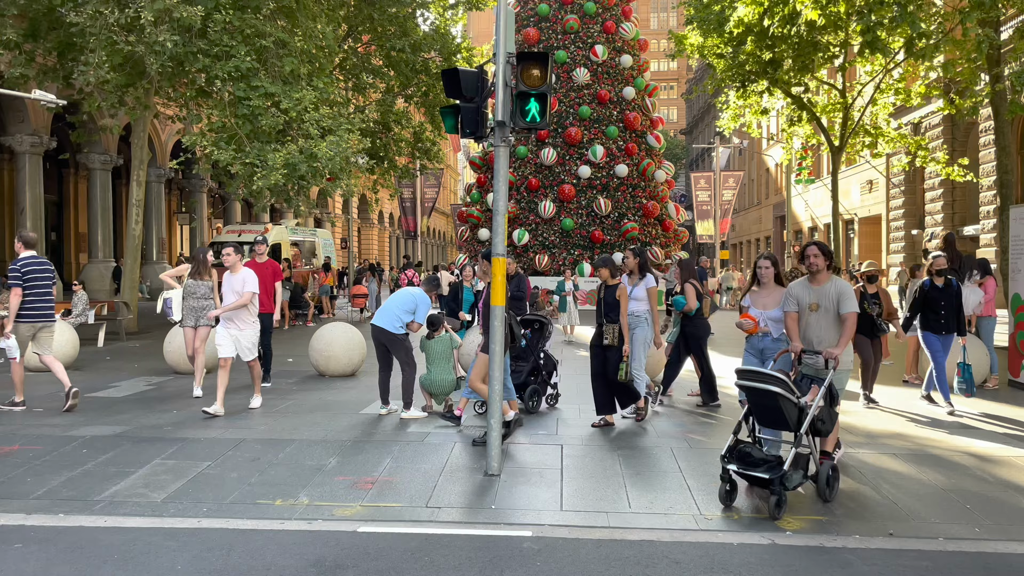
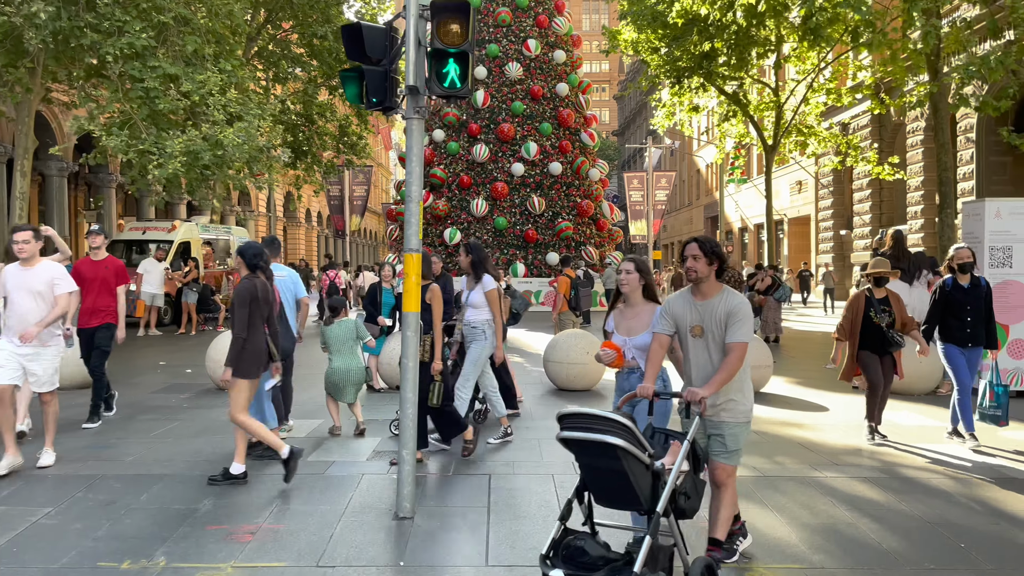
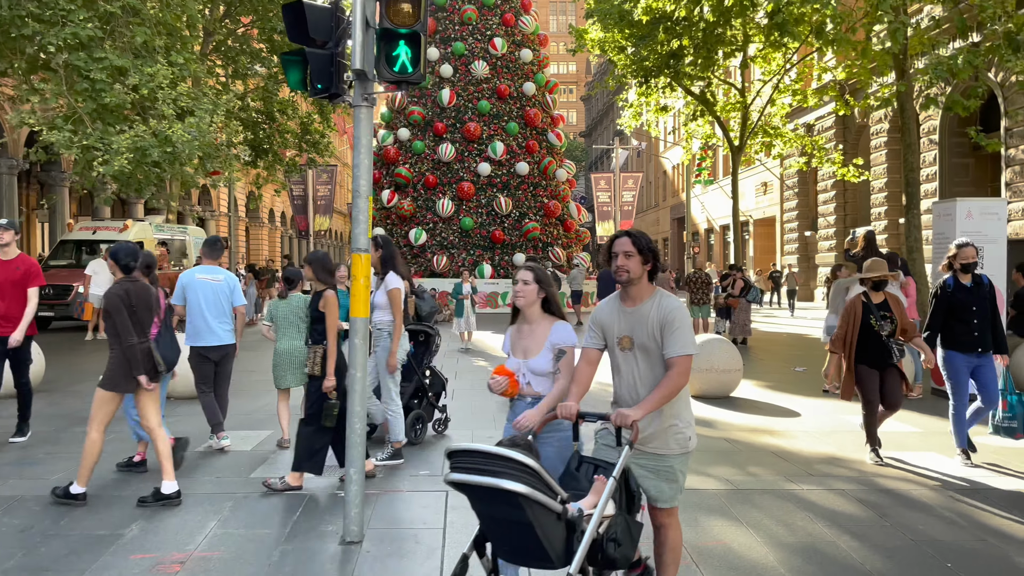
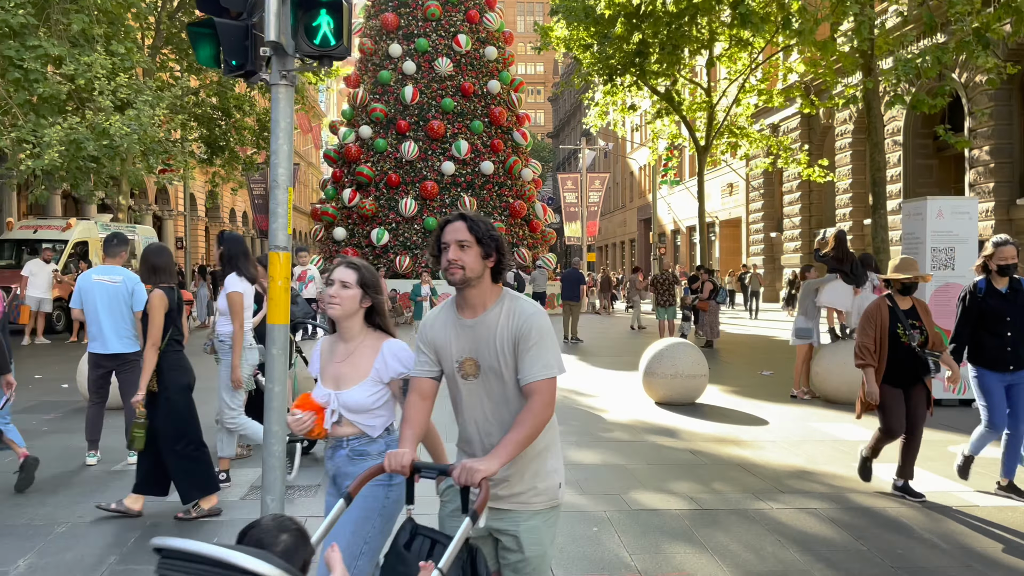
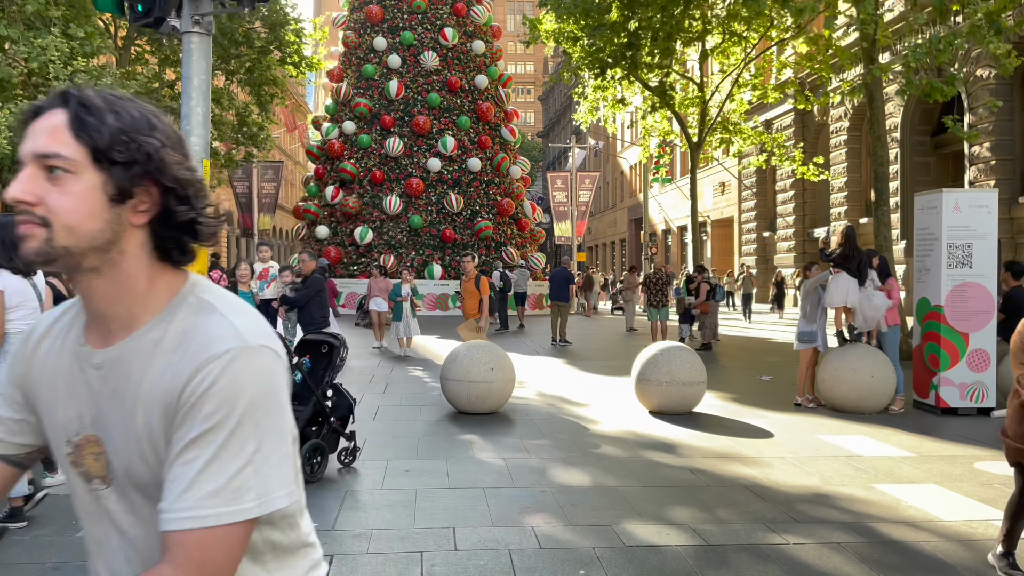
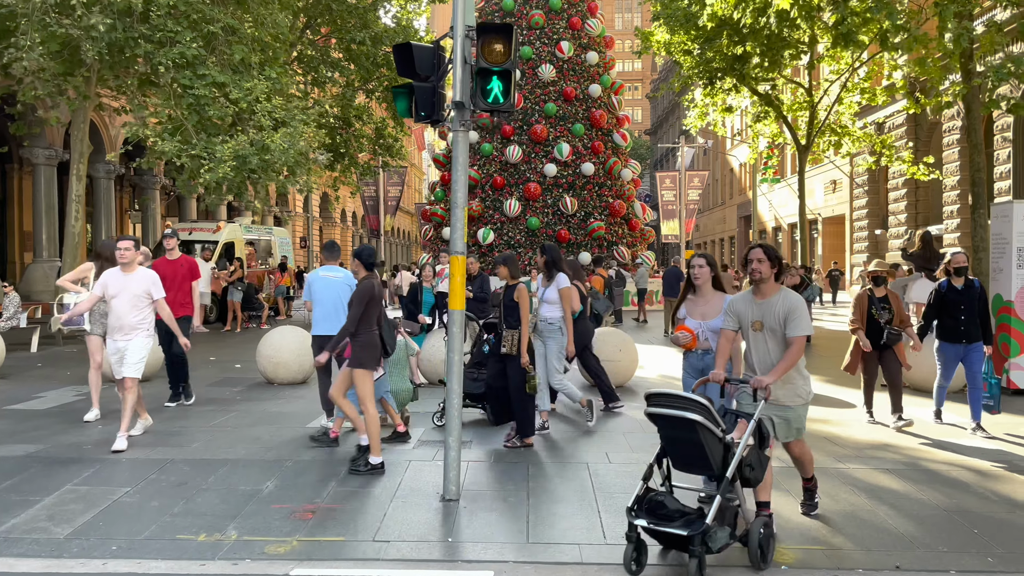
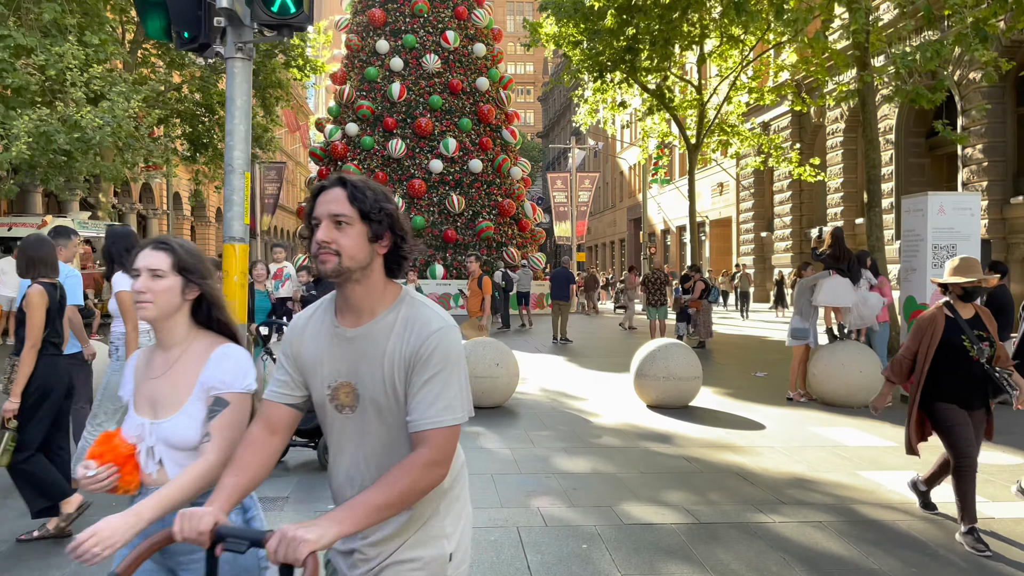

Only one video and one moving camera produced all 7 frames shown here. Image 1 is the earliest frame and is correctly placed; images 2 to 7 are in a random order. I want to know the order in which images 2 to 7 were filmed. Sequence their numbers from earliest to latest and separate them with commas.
6, 2, 3, 4, 7, 5
